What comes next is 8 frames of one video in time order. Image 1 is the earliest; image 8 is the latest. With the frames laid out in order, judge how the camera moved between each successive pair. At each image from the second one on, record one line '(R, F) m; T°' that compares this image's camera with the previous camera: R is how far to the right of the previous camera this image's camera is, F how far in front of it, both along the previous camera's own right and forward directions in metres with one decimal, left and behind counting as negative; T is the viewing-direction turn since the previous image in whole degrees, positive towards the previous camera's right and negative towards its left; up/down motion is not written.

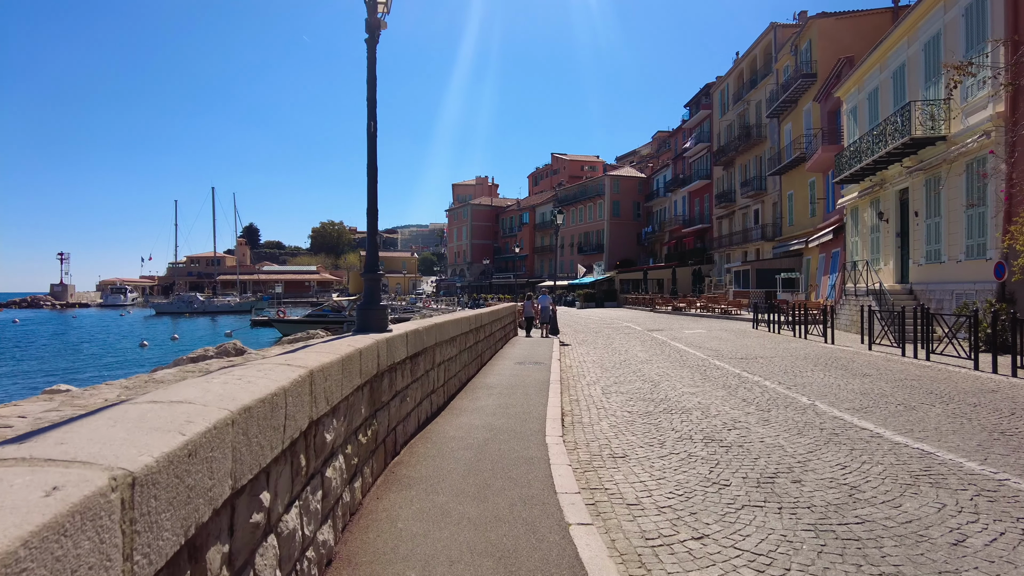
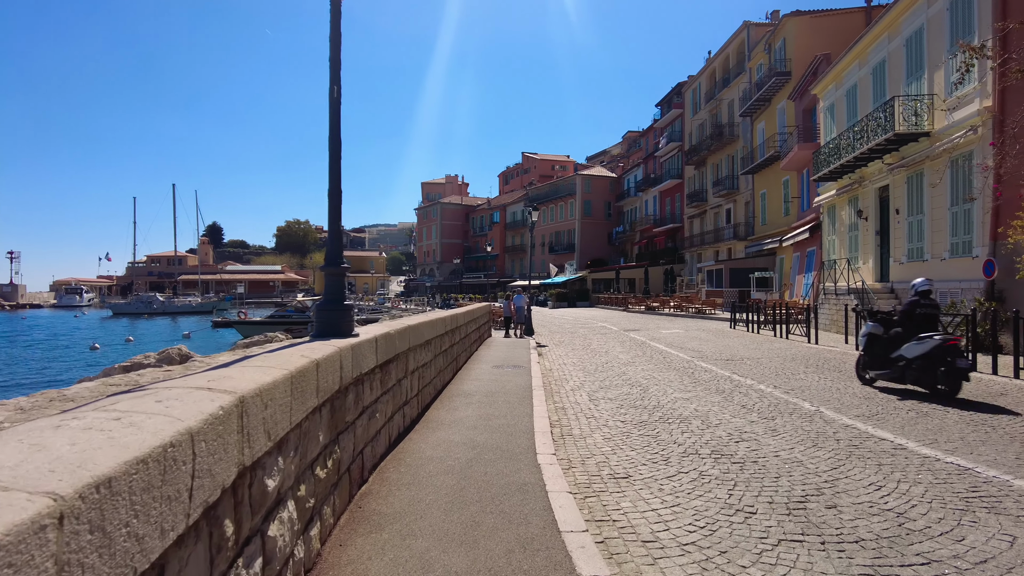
(-0.2, +0.9) m; +3°
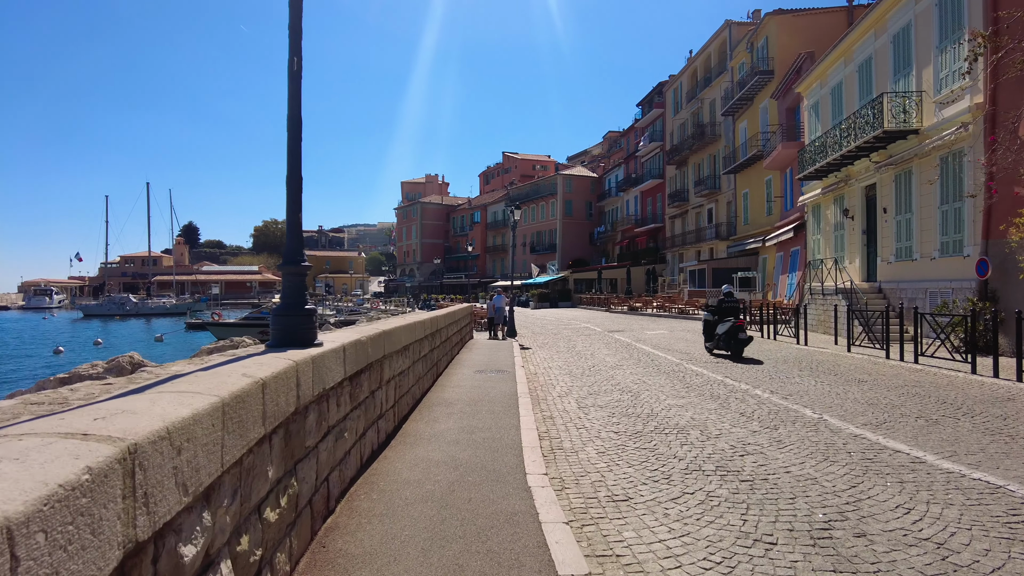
(0.0, +0.6) m; +2°
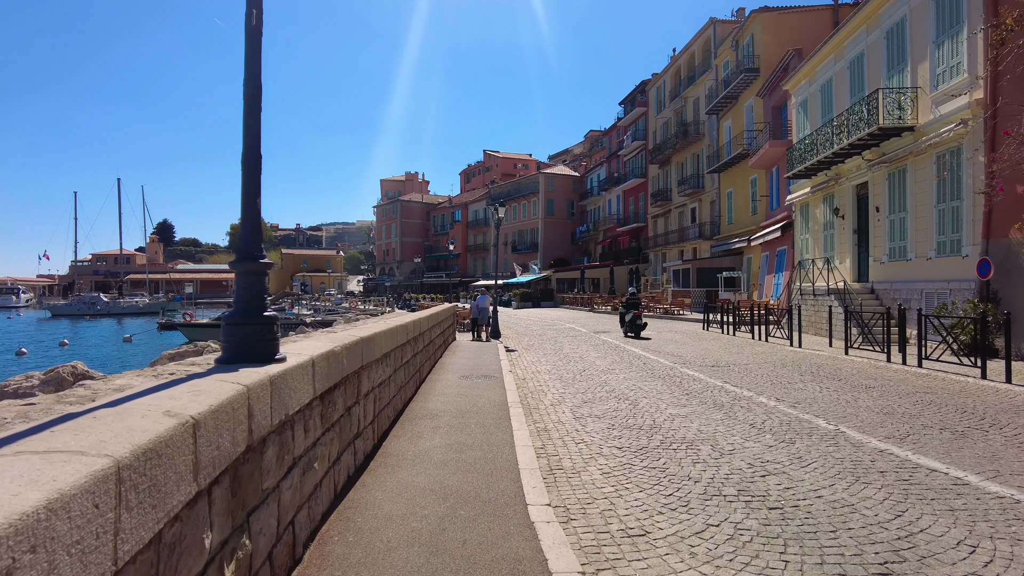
(-0.1, +0.7) m; +2°
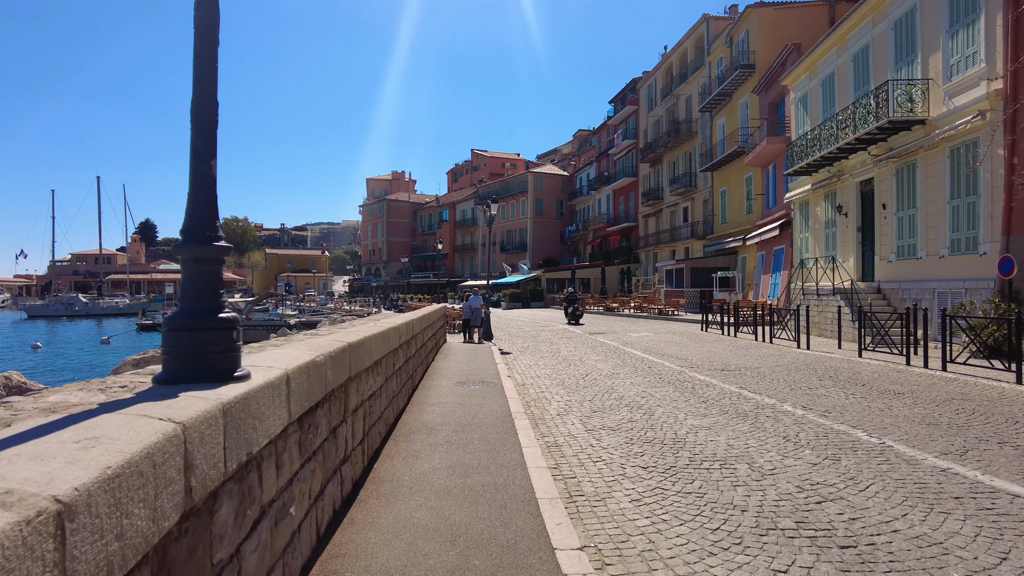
(-0.2, +0.9) m; +1°
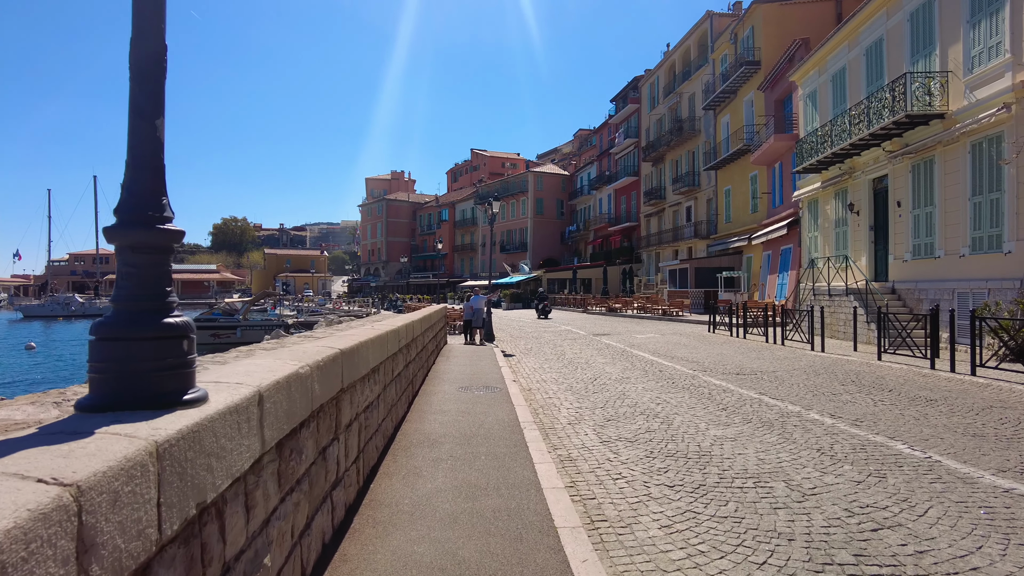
(-0.1, +0.6) m; 0°
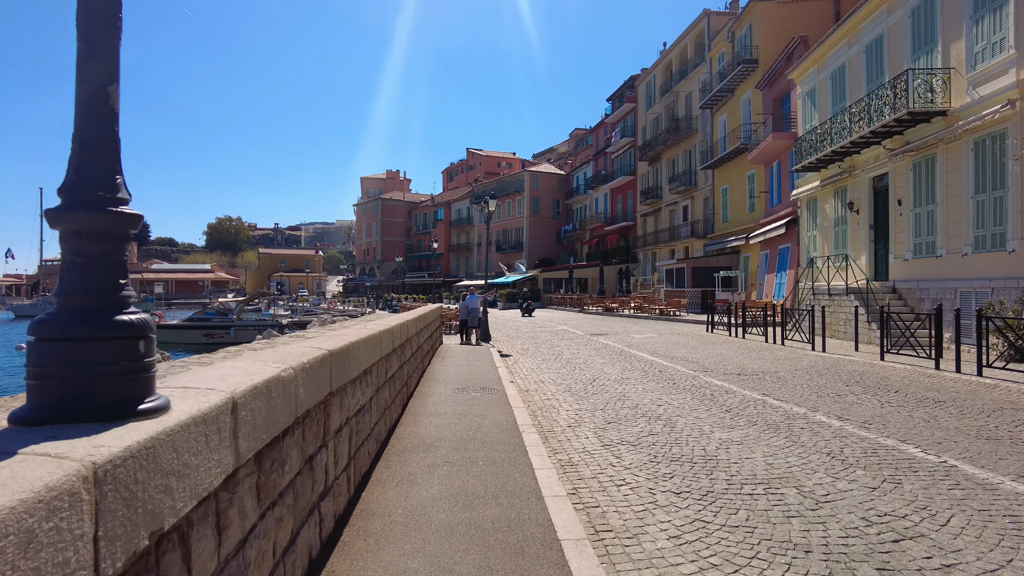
(0.0, +0.3) m; 0°
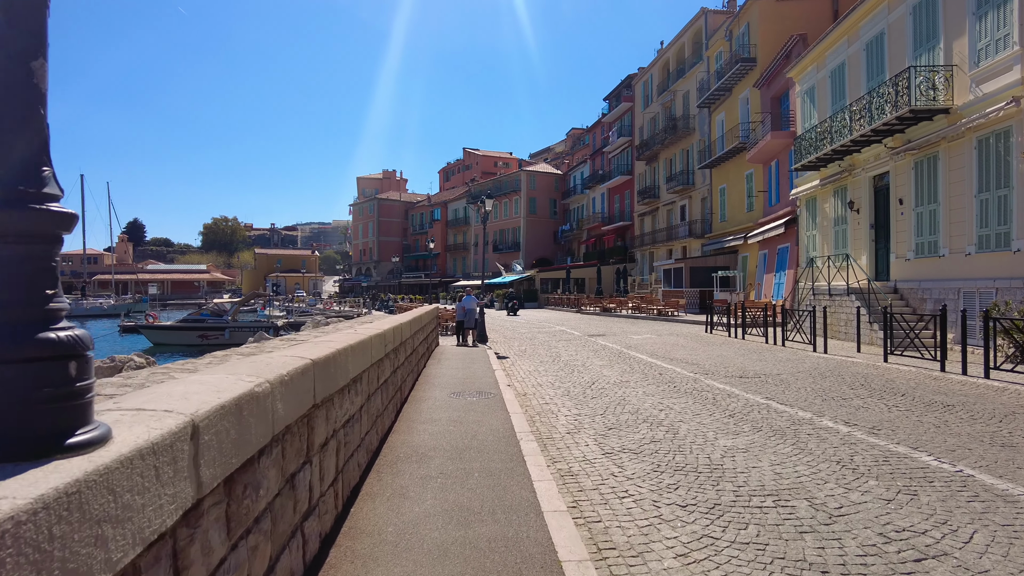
(0.0, +0.3) m; 0°
